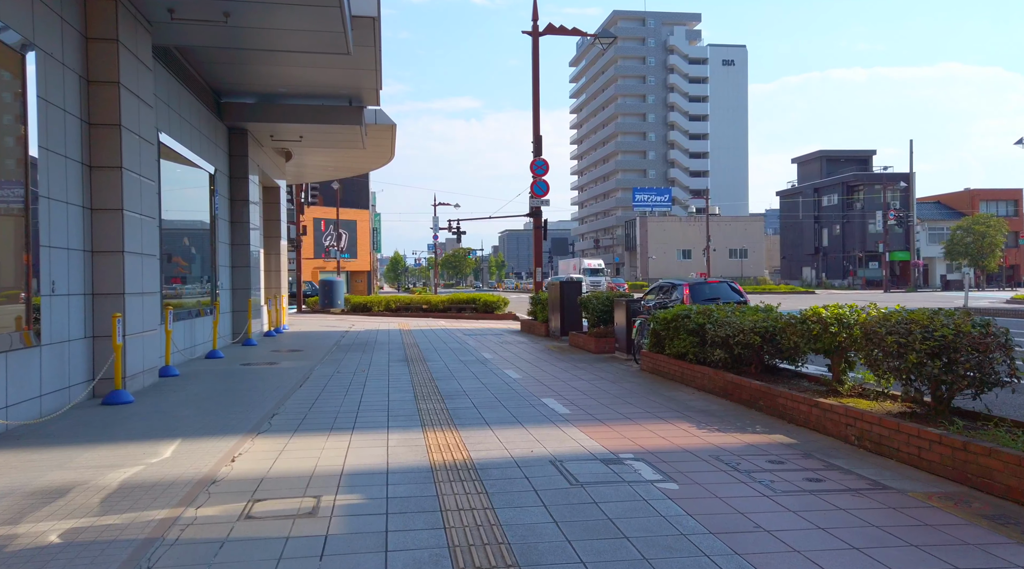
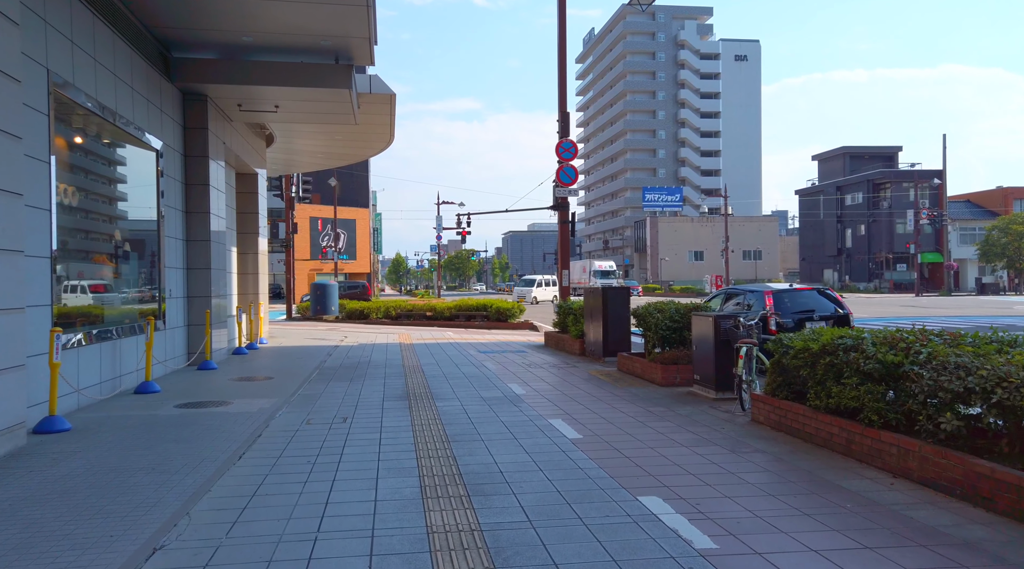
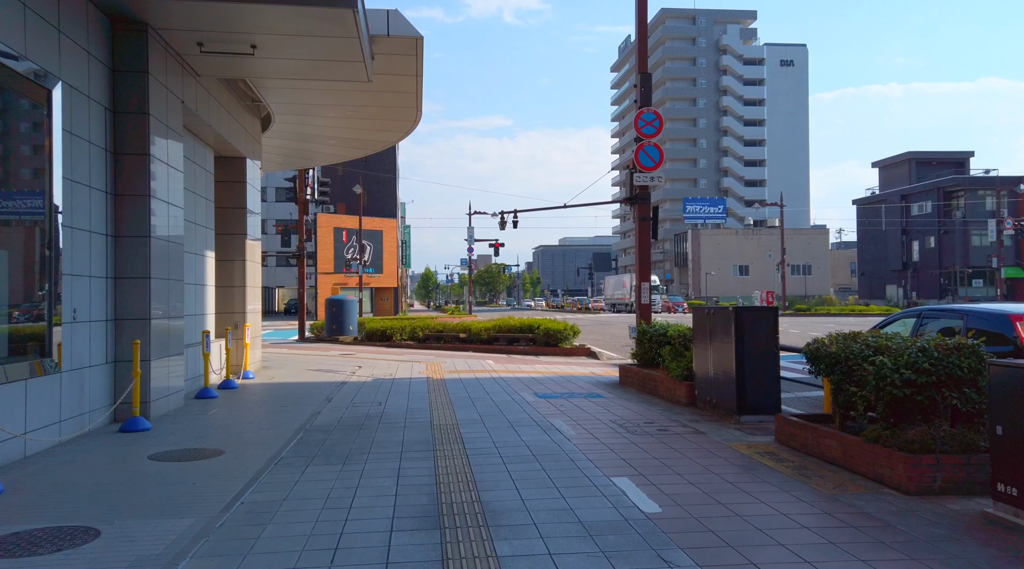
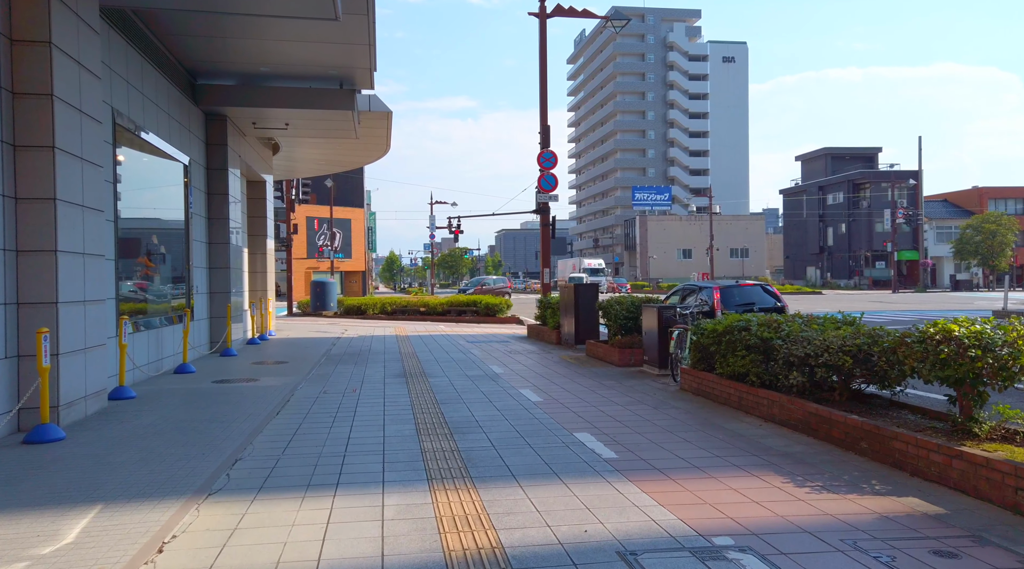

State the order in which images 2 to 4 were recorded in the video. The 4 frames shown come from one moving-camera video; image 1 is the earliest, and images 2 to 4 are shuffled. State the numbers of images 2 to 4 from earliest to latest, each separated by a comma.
4, 2, 3
